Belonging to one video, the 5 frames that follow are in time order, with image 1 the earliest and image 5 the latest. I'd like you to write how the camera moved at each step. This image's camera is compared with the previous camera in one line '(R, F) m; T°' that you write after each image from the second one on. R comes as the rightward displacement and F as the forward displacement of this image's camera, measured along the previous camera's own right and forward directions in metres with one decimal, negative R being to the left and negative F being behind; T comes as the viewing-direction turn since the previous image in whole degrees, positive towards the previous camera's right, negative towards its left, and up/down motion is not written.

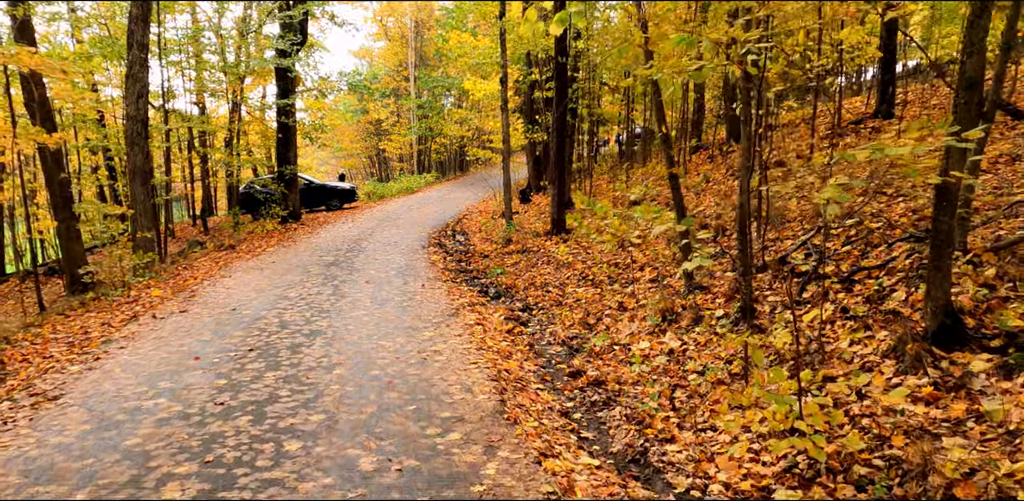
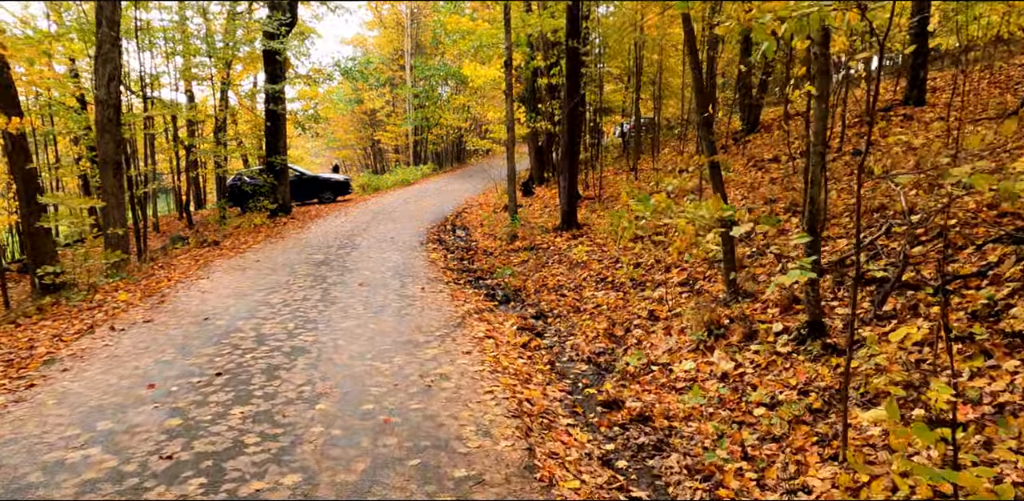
(-0.2, +1.2) m; 0°
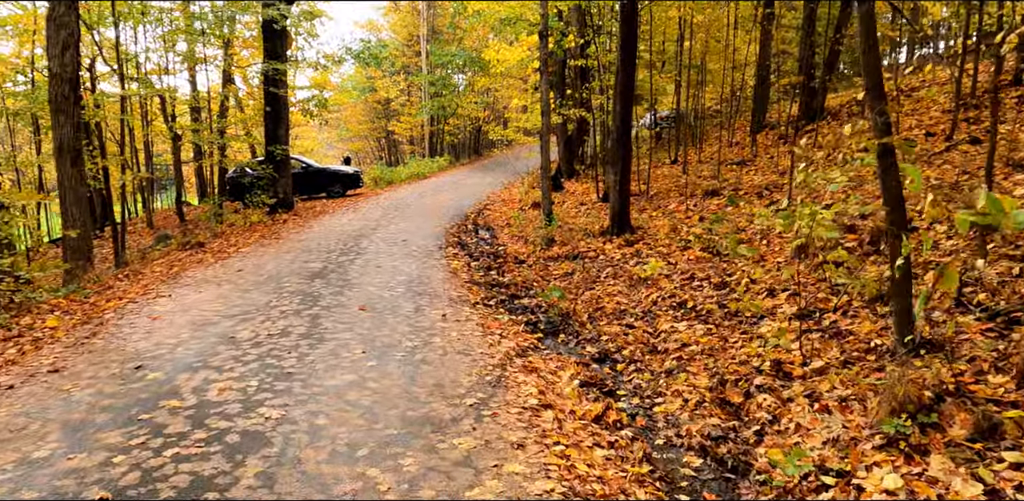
(-0.4, +2.4) m; -1°
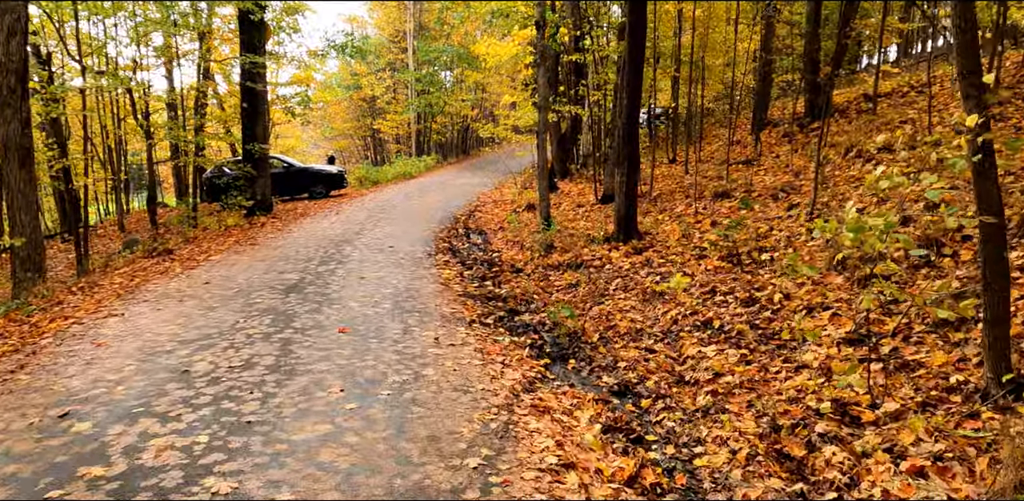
(-0.2, +1.0) m; +1°
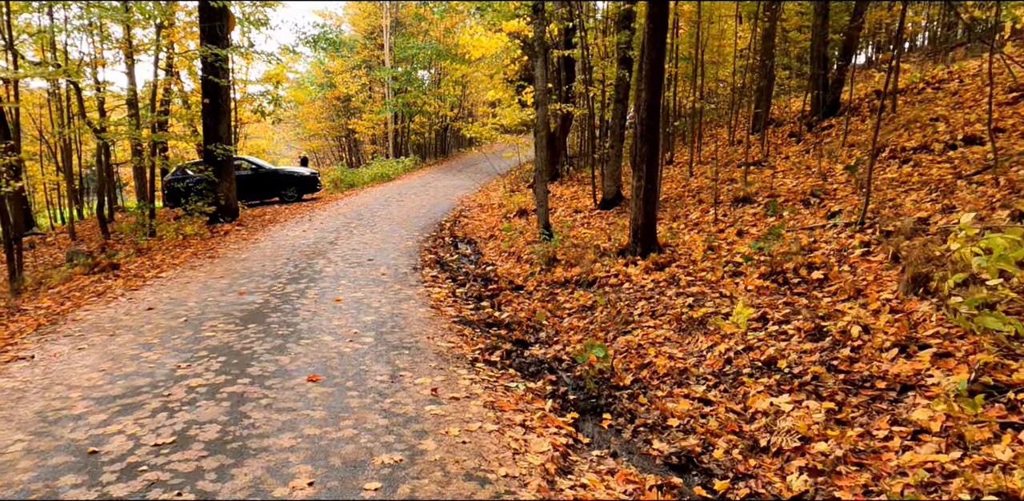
(-0.3, +1.4) m; +2°
